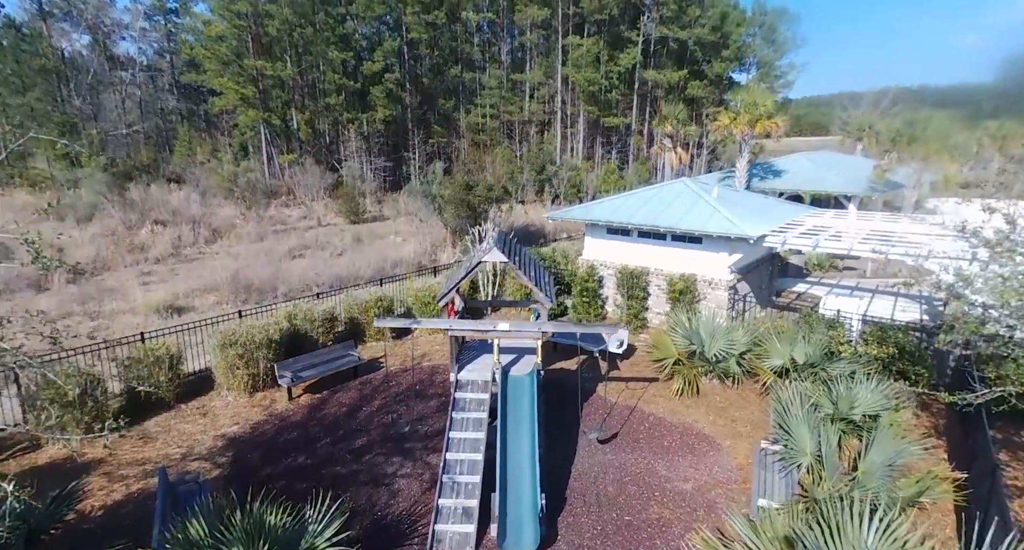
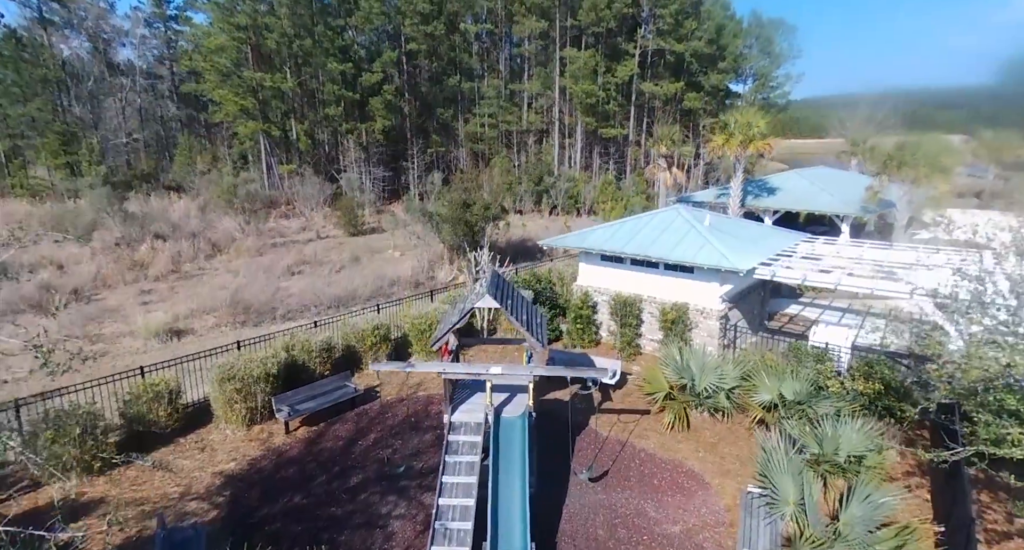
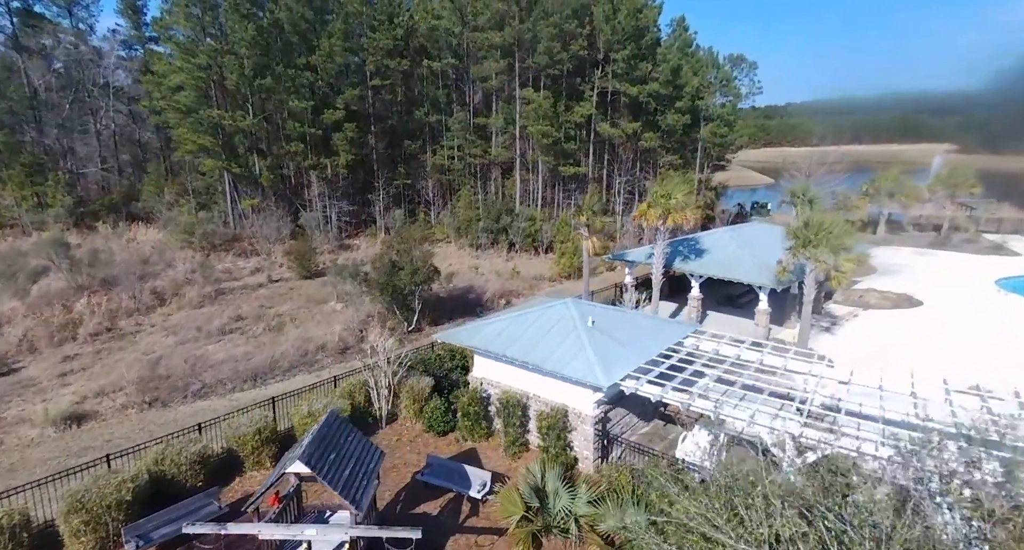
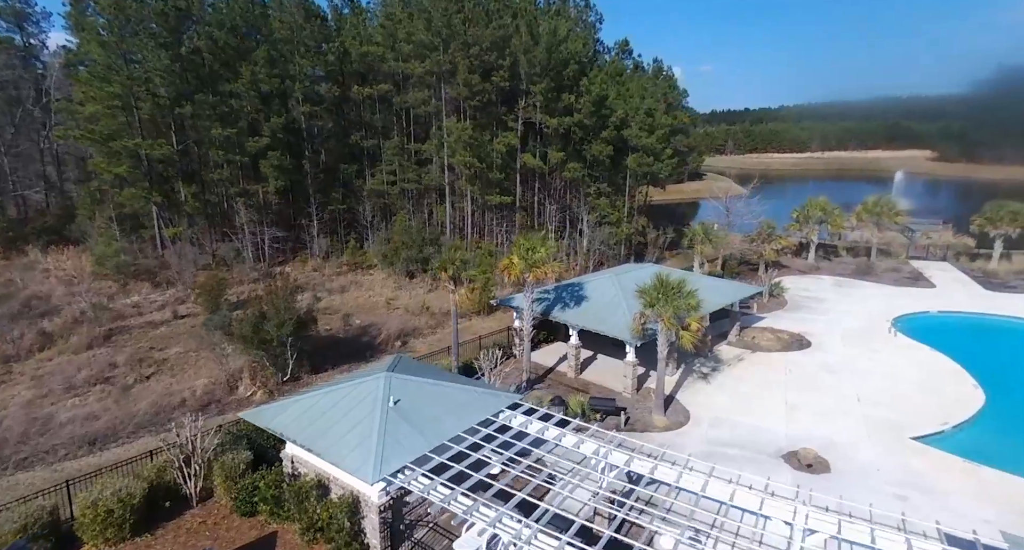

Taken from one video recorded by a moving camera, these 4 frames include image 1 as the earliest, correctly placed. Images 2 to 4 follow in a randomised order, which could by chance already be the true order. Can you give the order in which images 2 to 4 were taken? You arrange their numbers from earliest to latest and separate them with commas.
2, 3, 4
